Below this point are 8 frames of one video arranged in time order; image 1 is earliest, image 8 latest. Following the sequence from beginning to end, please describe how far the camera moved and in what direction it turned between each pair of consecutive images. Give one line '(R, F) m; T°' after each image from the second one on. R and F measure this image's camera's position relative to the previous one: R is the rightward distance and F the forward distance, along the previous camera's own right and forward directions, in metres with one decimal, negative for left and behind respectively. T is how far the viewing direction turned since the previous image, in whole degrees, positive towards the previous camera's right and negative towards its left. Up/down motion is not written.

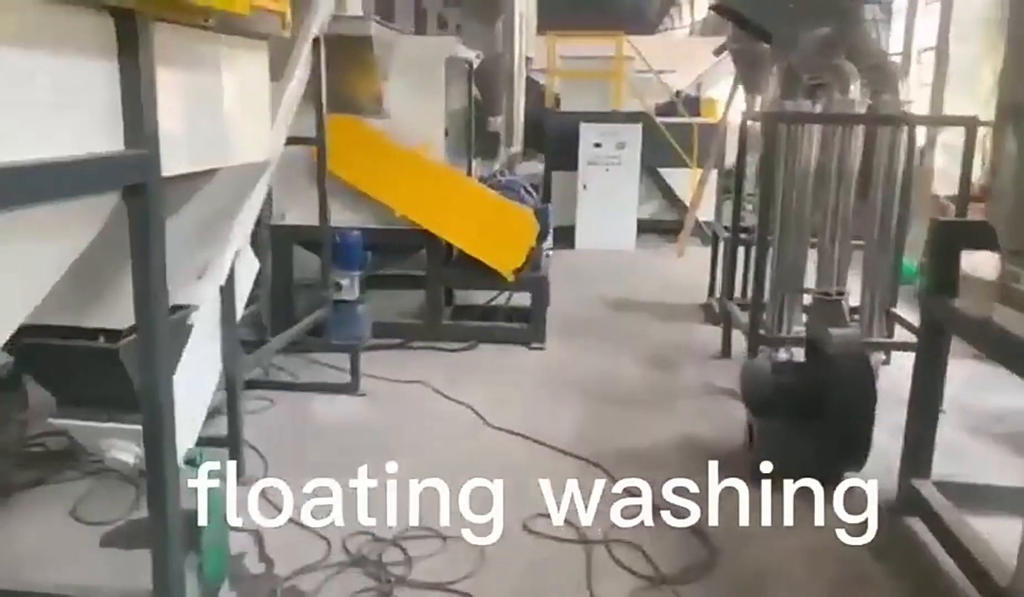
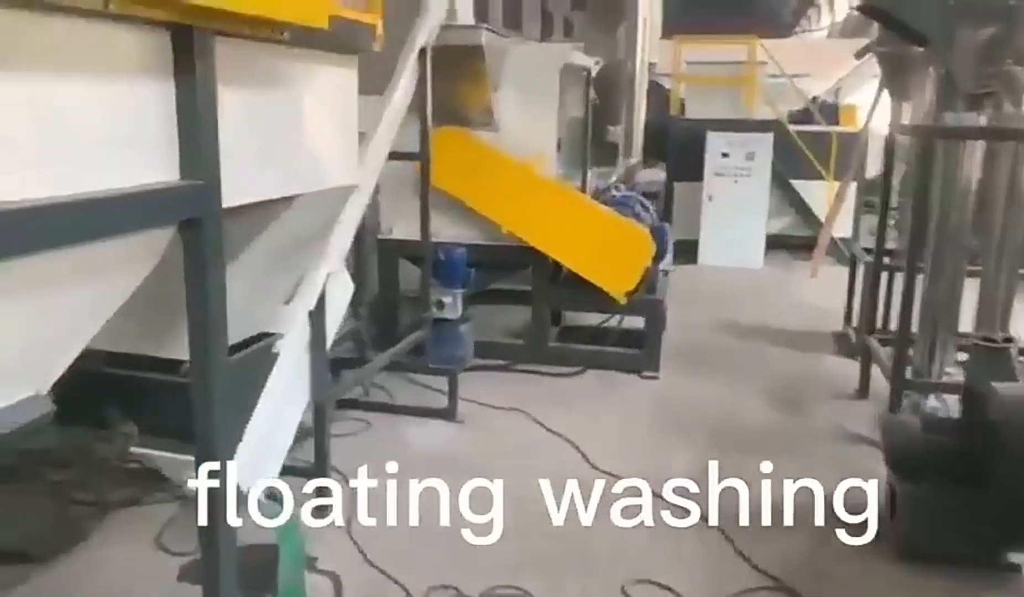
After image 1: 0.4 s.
(0.0, +0.2) m; -8°
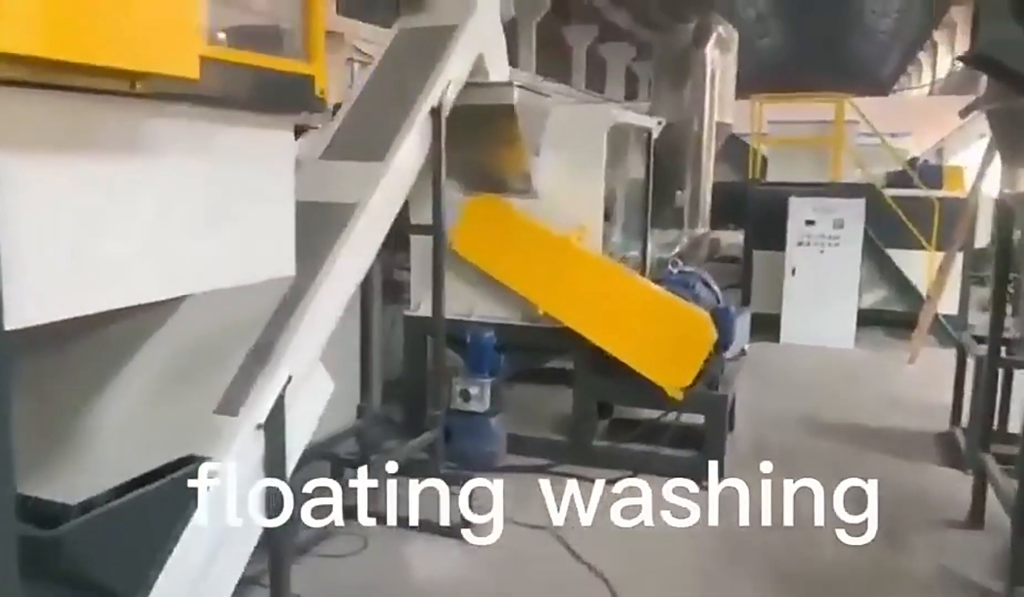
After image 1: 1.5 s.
(+0.2, +0.5) m; -6°
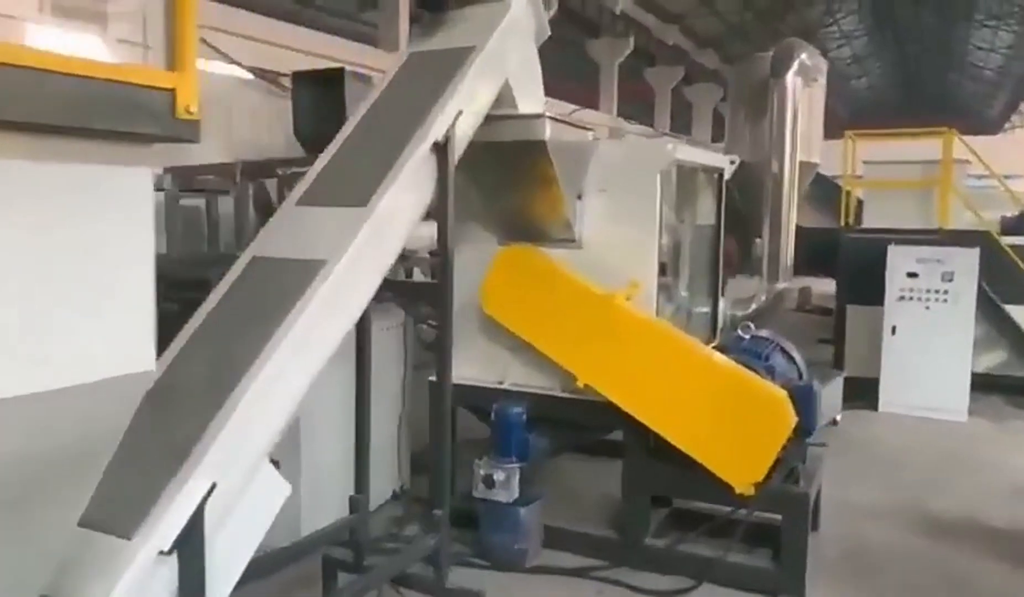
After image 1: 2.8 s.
(+0.2, +0.5) m; -6°
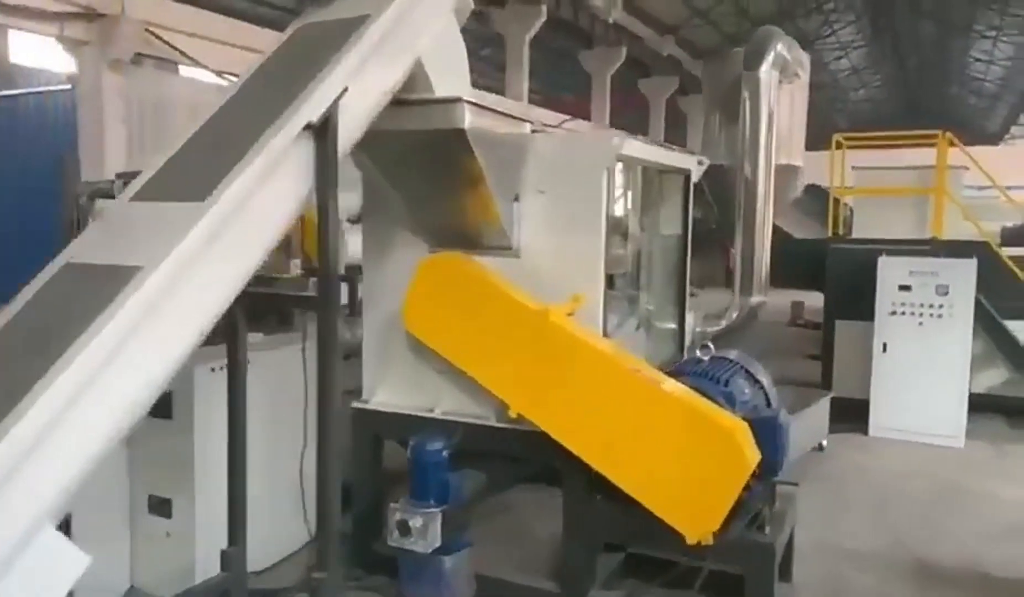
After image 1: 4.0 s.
(+0.3, +0.4) m; 0°
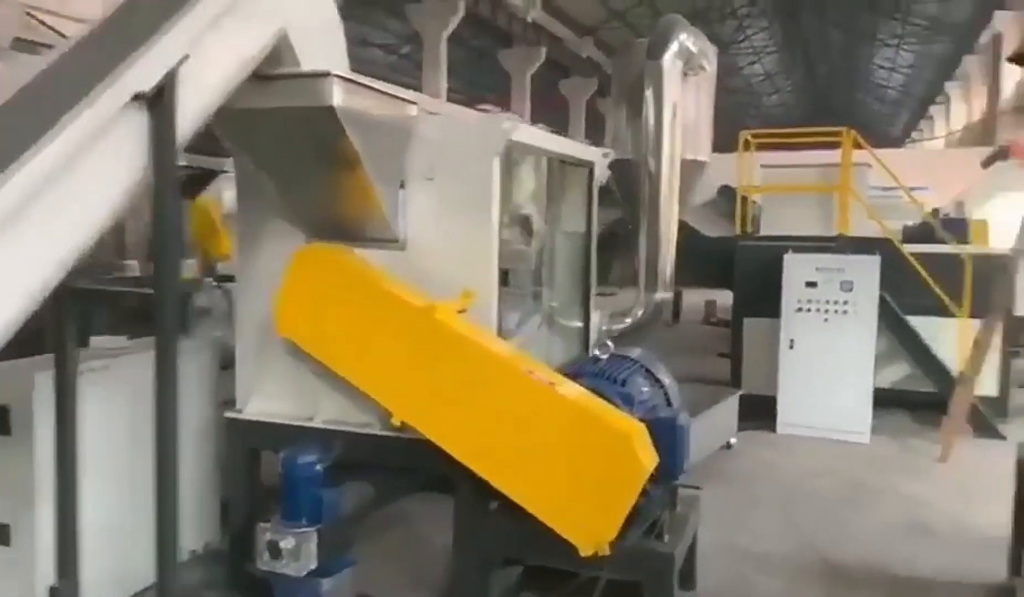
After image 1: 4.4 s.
(+0.1, +0.2) m; +5°
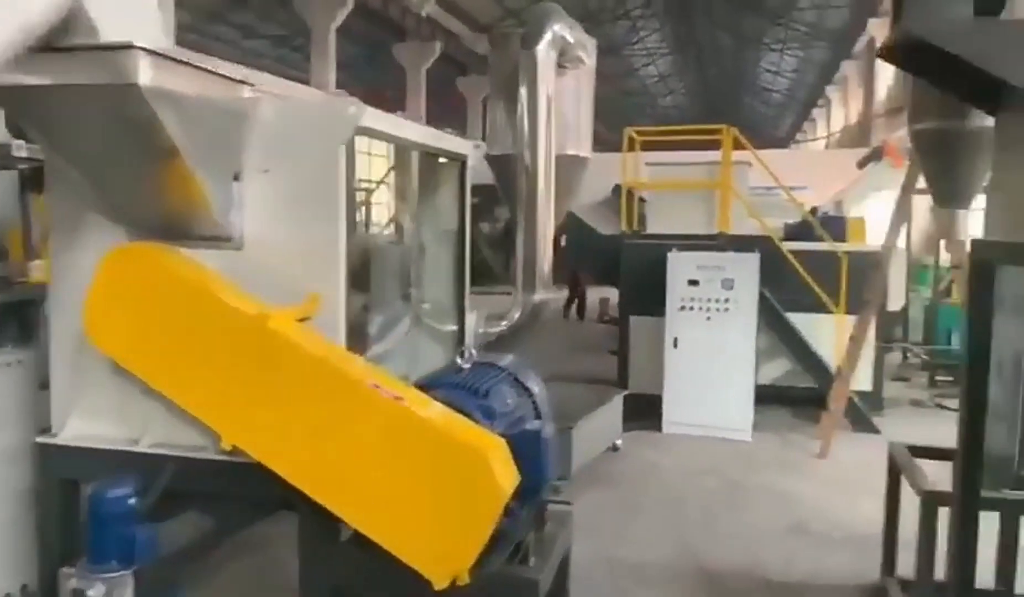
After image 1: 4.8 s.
(+0.1, +0.2) m; +7°
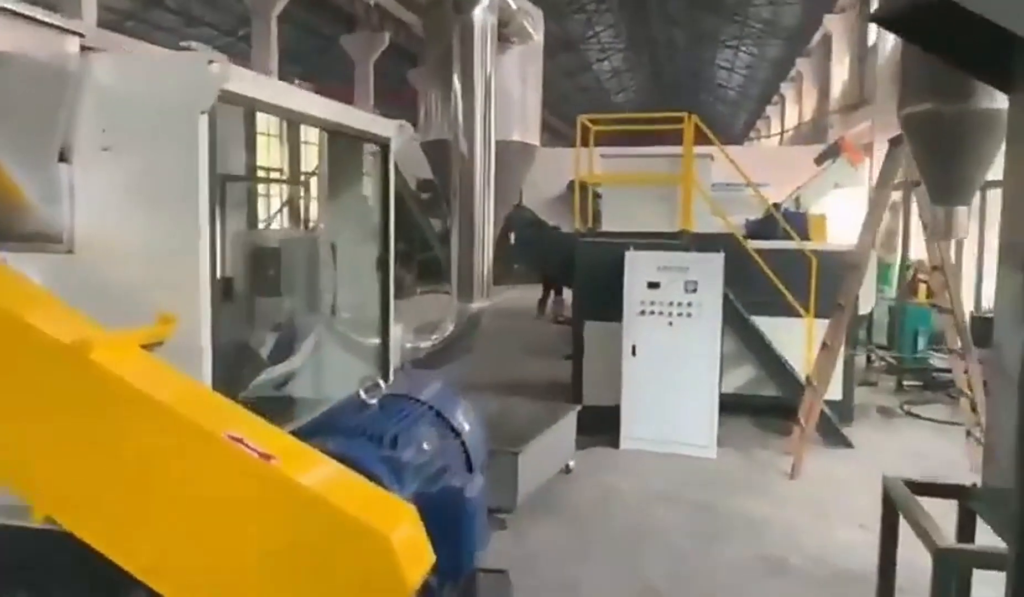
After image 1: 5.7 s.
(+0.1, +0.5) m; +3°
